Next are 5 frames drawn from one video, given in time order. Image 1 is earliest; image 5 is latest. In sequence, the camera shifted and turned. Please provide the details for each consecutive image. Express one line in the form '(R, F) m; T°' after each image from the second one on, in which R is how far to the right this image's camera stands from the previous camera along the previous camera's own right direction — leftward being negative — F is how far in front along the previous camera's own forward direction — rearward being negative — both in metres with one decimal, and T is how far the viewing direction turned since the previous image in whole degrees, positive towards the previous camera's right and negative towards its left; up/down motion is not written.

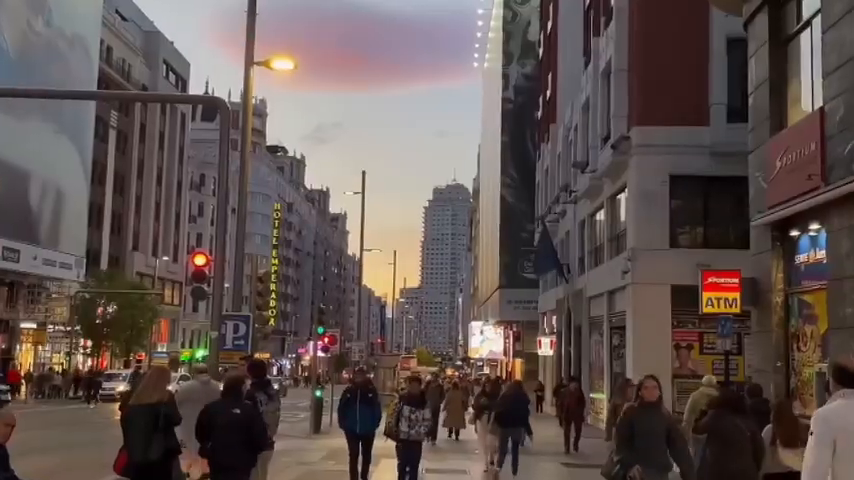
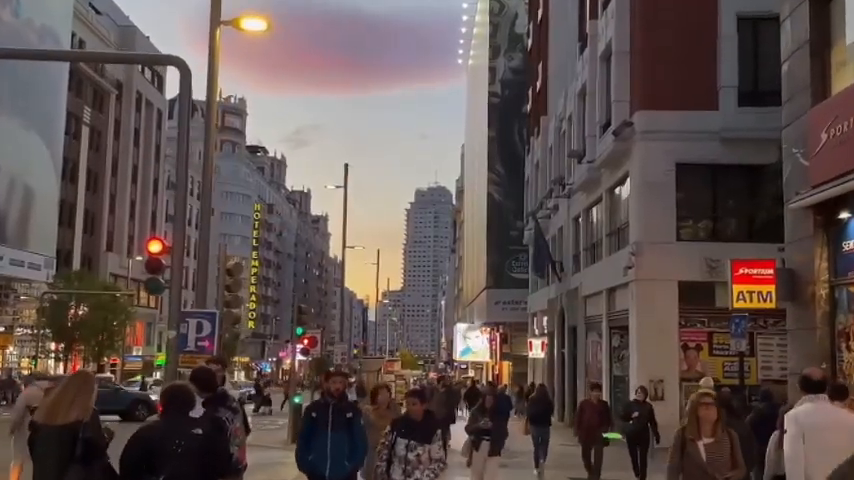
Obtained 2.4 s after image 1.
(-0.2, +2.1) m; +1°
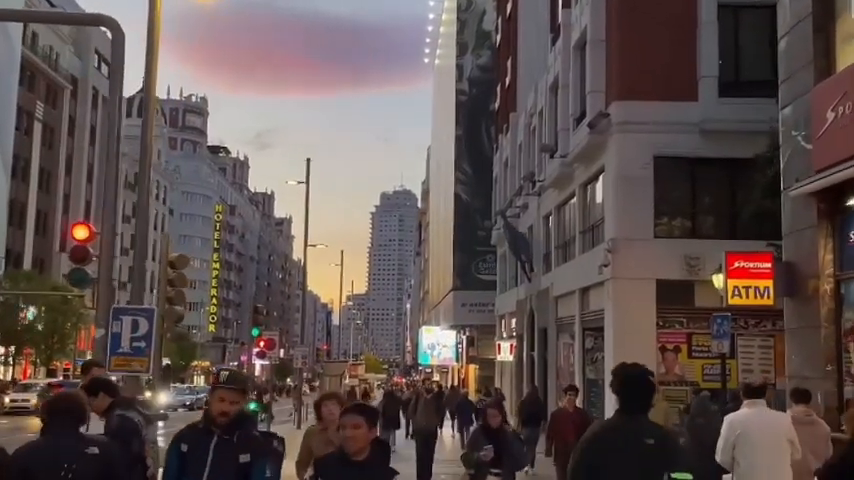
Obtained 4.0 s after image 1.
(0.0, +1.4) m; +2°
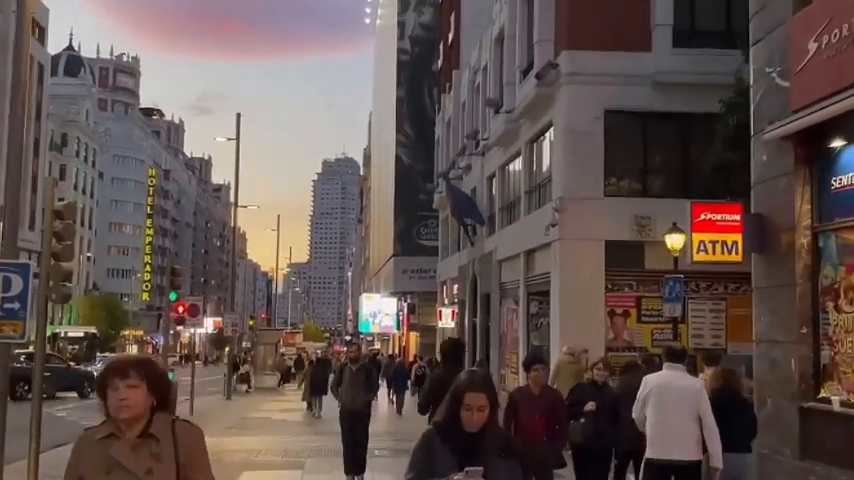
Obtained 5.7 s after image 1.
(+0.2, +1.7) m; +4°
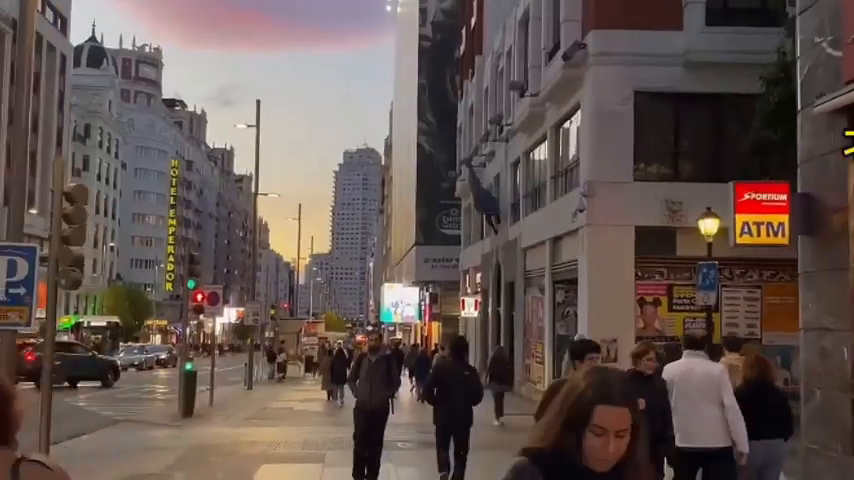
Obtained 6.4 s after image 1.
(-0.1, +0.6) m; -1°
